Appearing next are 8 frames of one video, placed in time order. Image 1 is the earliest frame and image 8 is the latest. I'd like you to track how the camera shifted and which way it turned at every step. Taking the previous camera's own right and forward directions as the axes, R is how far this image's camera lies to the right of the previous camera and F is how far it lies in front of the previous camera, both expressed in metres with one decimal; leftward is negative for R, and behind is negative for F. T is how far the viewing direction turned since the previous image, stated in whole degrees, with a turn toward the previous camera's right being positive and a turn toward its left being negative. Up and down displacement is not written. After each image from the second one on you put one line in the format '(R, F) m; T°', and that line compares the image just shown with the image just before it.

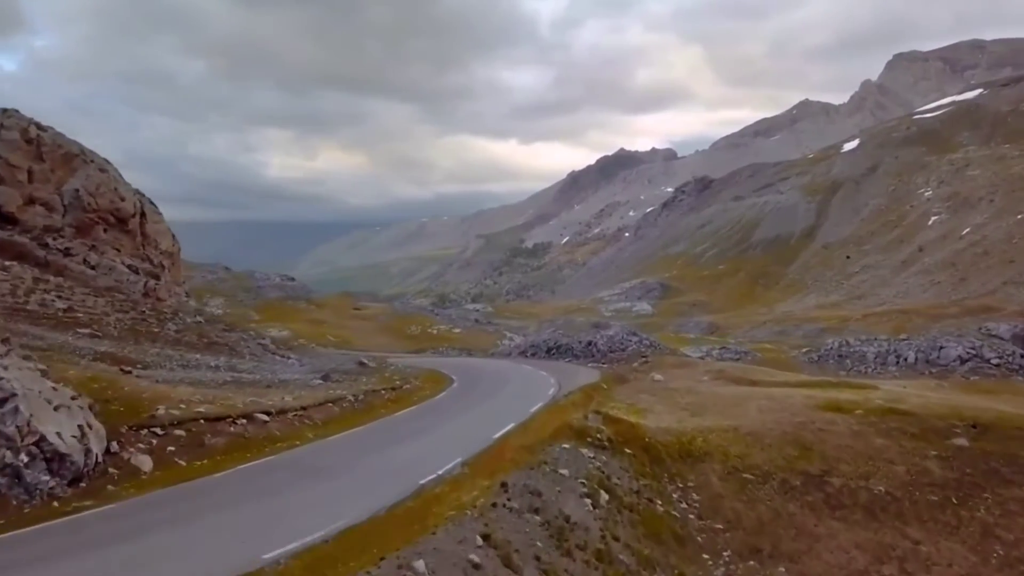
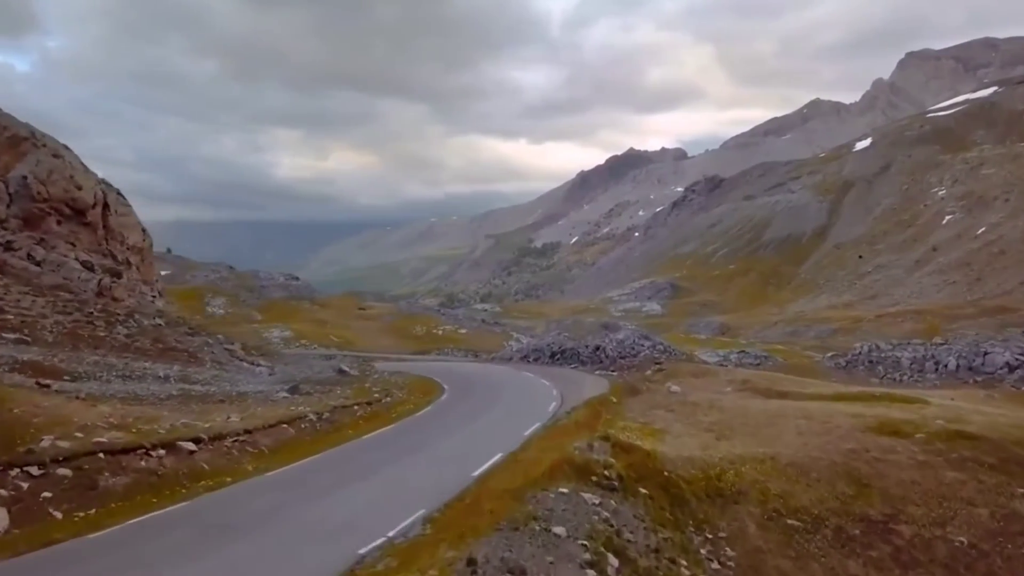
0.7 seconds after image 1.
(+0.3, +2.4) m; -1°
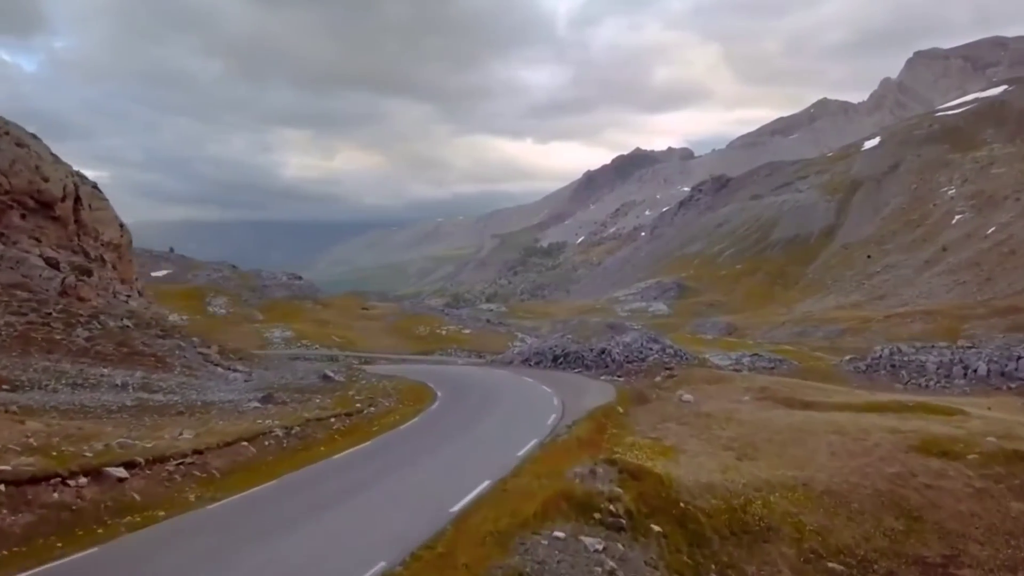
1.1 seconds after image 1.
(+0.2, +1.5) m; 0°
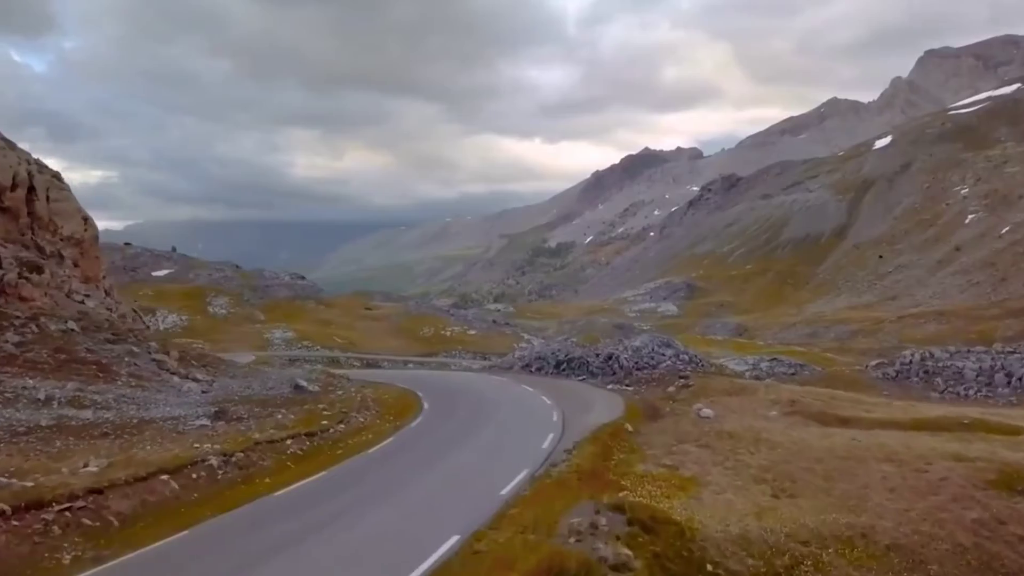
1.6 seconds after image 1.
(+0.3, +2.0) m; -1°
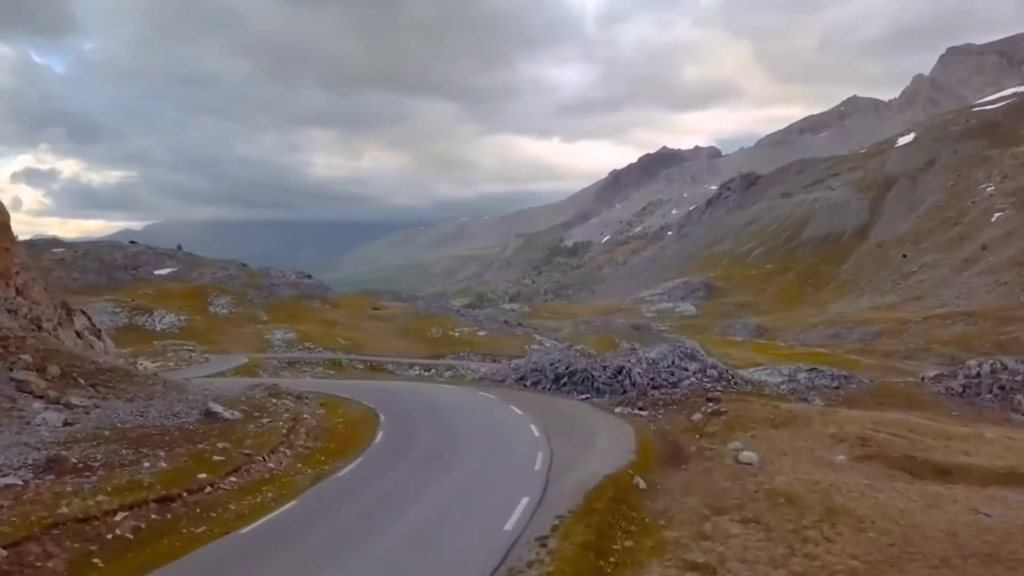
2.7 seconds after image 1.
(+0.7, +3.9) m; -1°
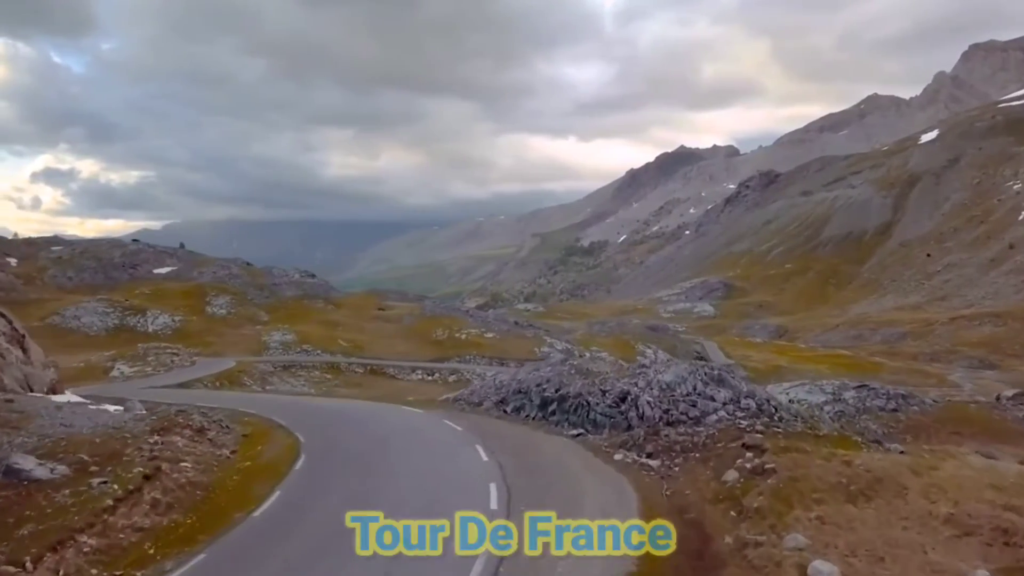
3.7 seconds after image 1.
(+0.8, +4.1) m; -1°
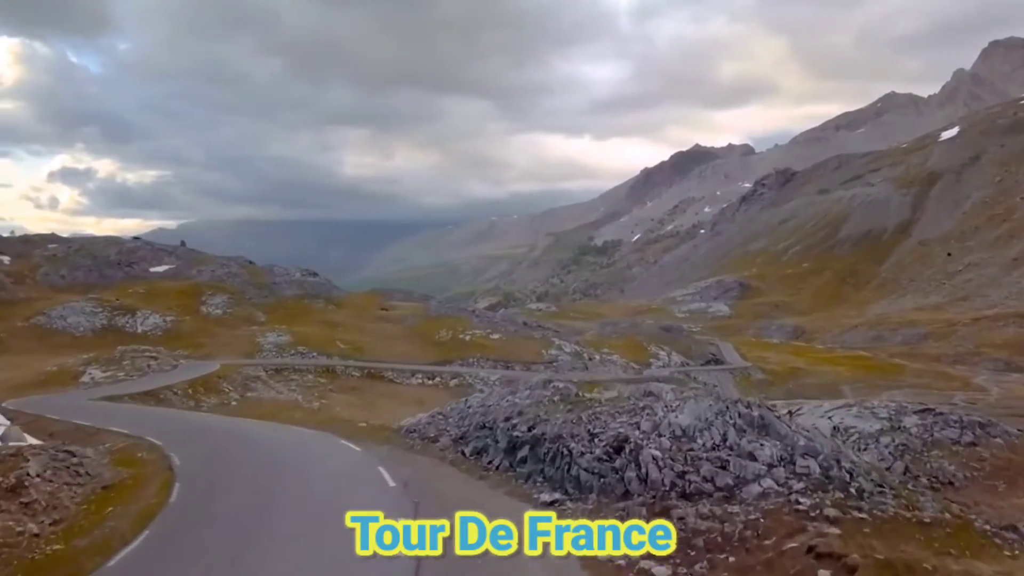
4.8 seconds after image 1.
(+0.8, +3.9) m; -1°
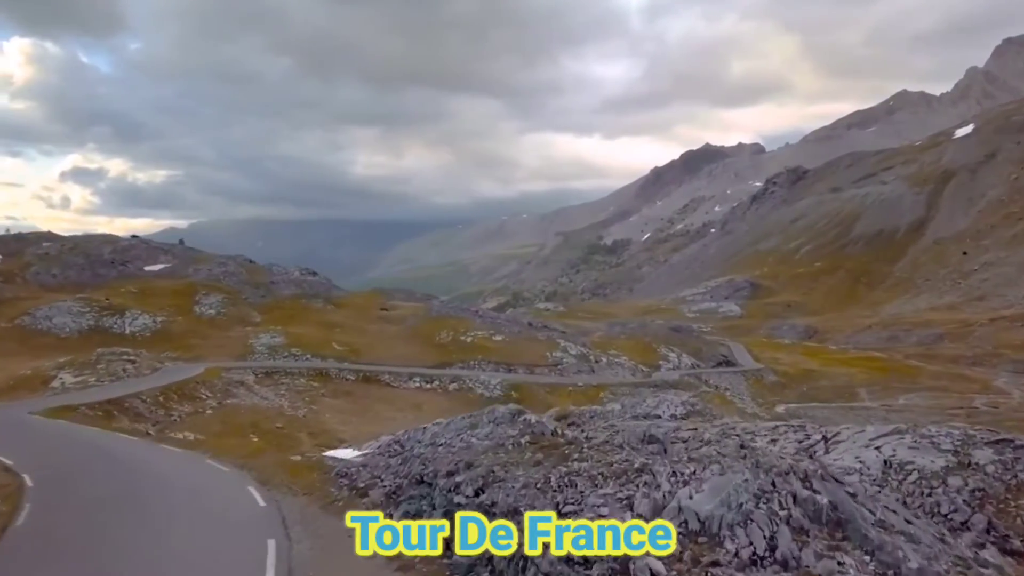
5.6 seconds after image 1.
(+0.6, +3.1) m; -1°
